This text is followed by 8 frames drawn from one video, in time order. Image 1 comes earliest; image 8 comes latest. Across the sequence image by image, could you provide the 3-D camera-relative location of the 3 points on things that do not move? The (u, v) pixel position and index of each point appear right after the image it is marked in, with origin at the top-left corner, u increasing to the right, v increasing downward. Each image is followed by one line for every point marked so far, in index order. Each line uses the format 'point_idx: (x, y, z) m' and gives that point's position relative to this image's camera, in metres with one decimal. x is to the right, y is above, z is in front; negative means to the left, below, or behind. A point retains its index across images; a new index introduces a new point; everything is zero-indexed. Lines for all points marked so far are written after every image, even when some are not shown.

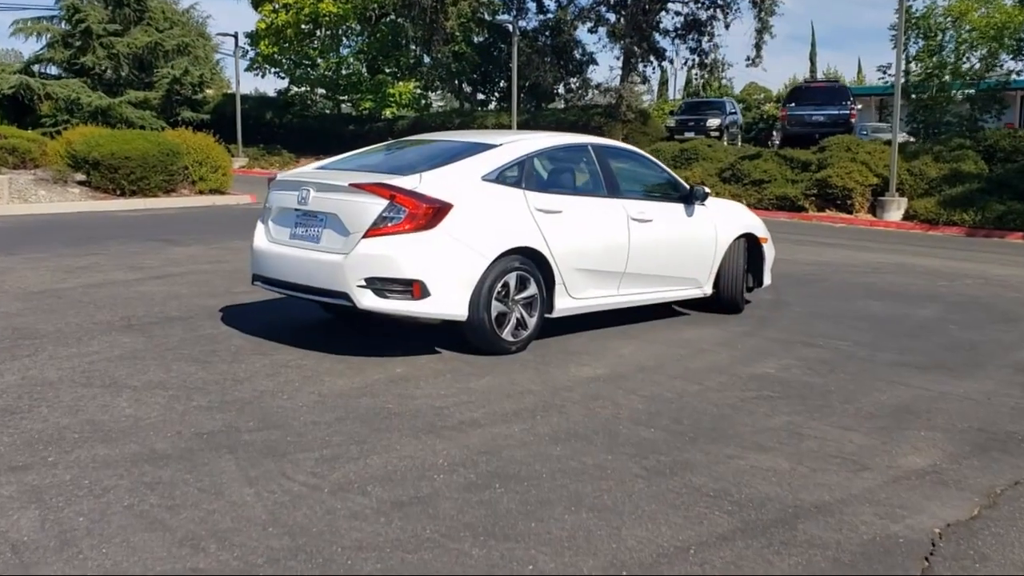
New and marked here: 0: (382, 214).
0: (-0.9, +0.5, +7.2) m
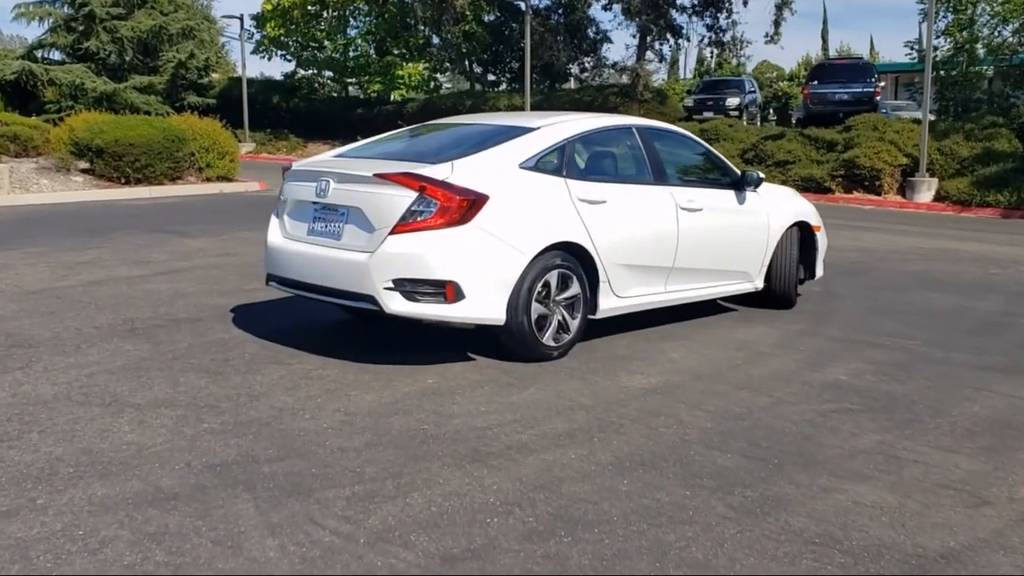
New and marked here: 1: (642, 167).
0: (-0.7, +0.5, +6.5) m
1: (+1.0, +1.0, +7.9) m
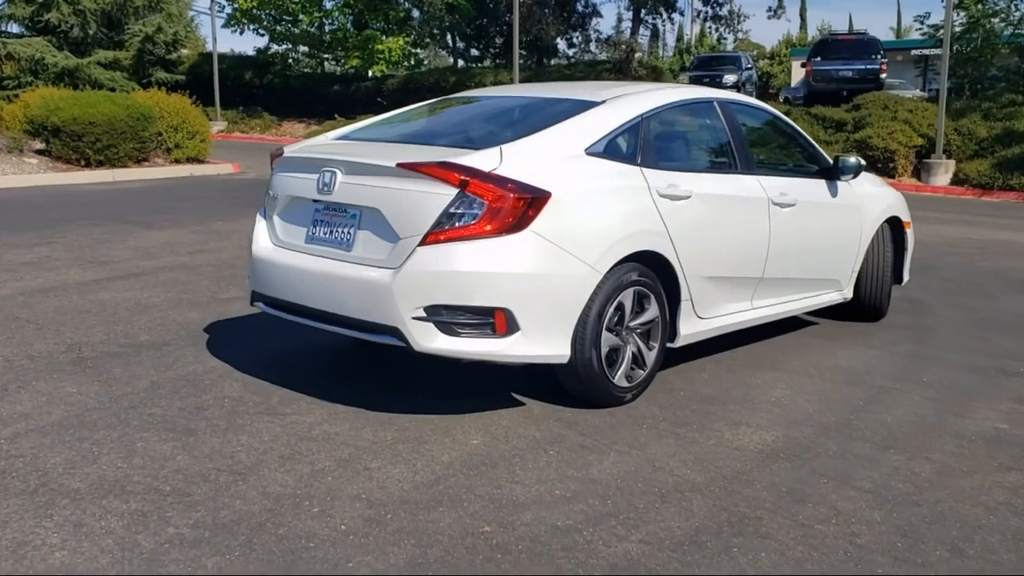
0: (-0.3, +0.4, +4.8) m
1: (+1.4, +0.9, +6.3) m
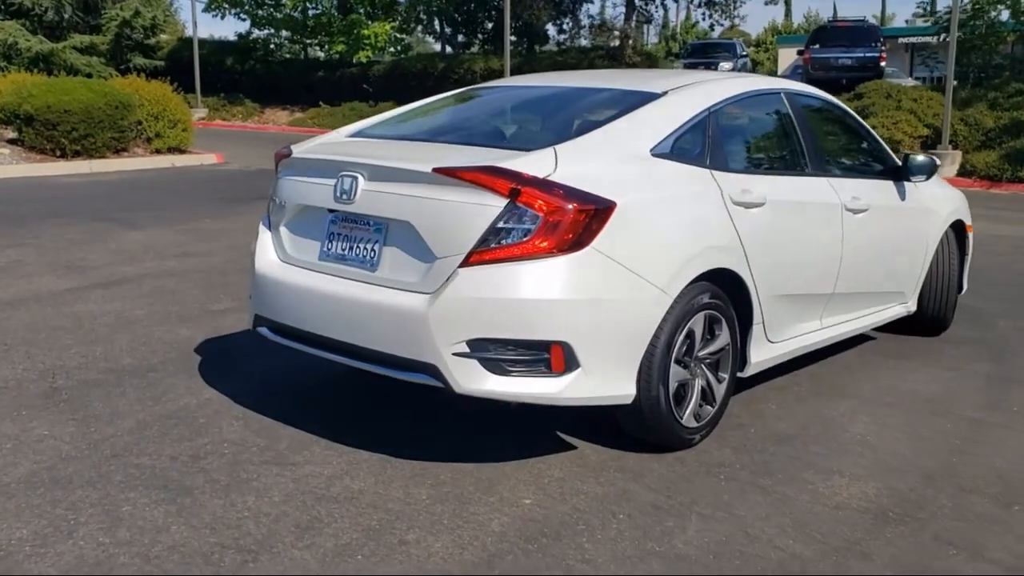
0: (-0.1, +0.3, +4.0) m
1: (+1.6, +0.8, +5.5) m
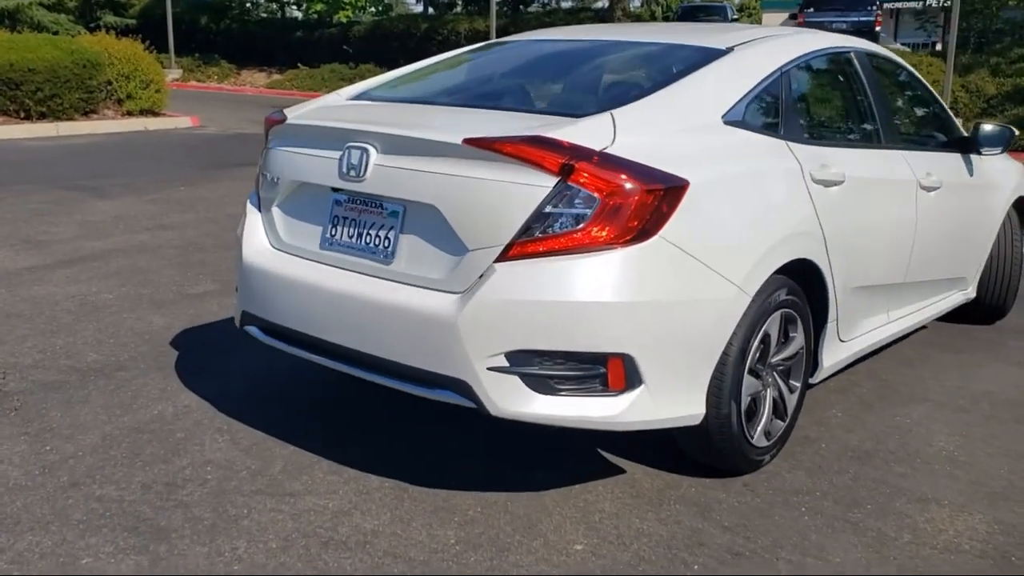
0: (+0.1, +0.3, +3.3) m
1: (+1.7, +0.8, +4.8) m
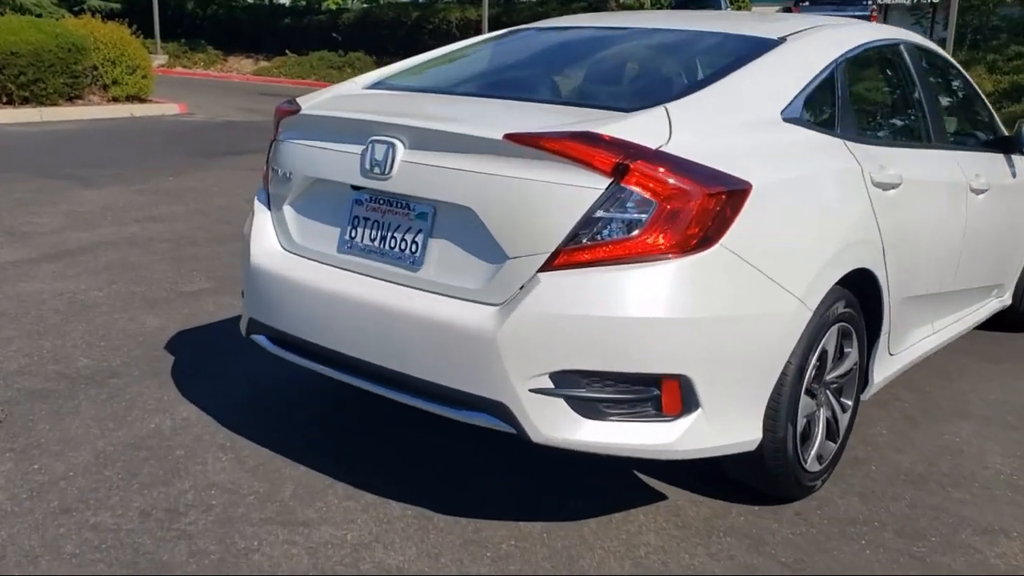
0: (+0.2, +0.2, +2.9) m
1: (+1.8, +0.8, +4.5) m
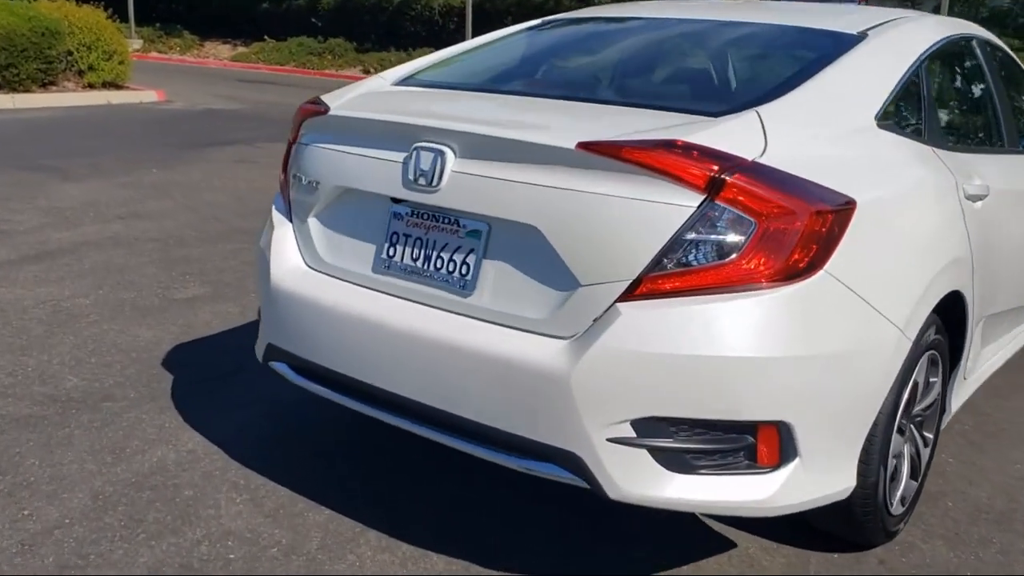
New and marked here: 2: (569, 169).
0: (+0.4, +0.1, +2.5) m
1: (+2.0, +0.7, +4.1) m
2: (+0.2, +0.3, +2.7) m
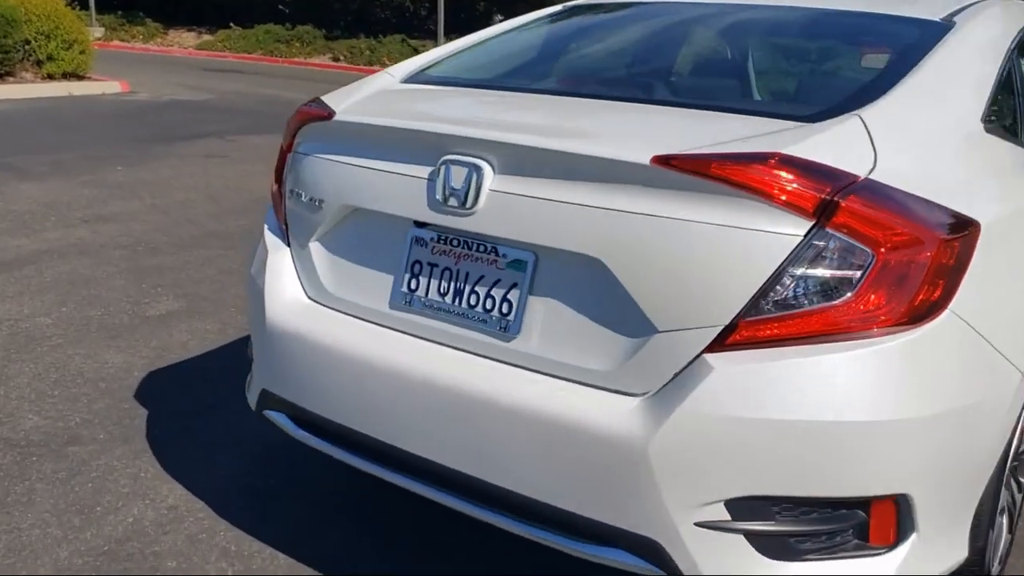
0: (+0.6, 0.0, +2.1) m
1: (+2.1, +0.6, +3.7) m
2: (+0.3, +0.2, +2.2) m
